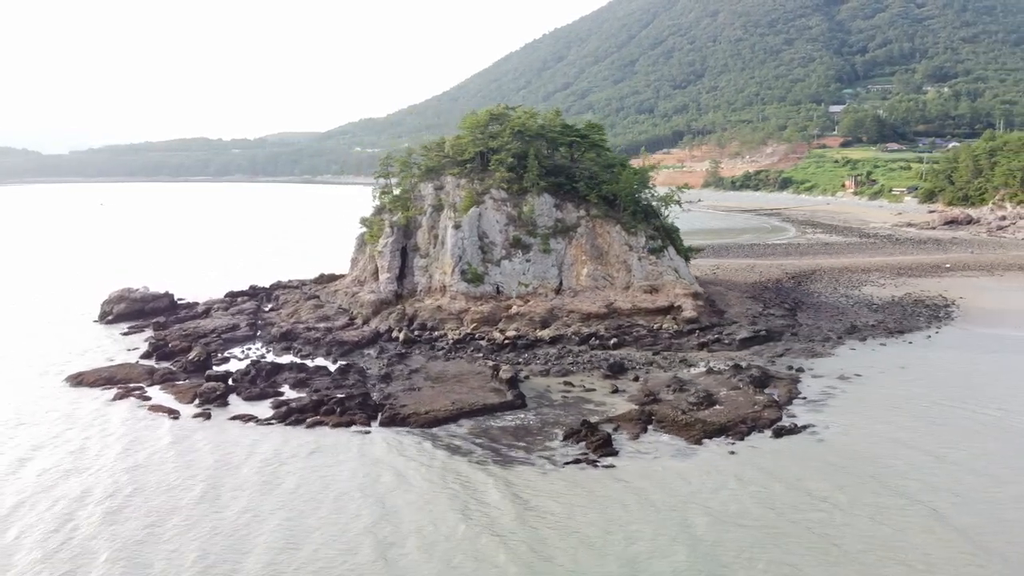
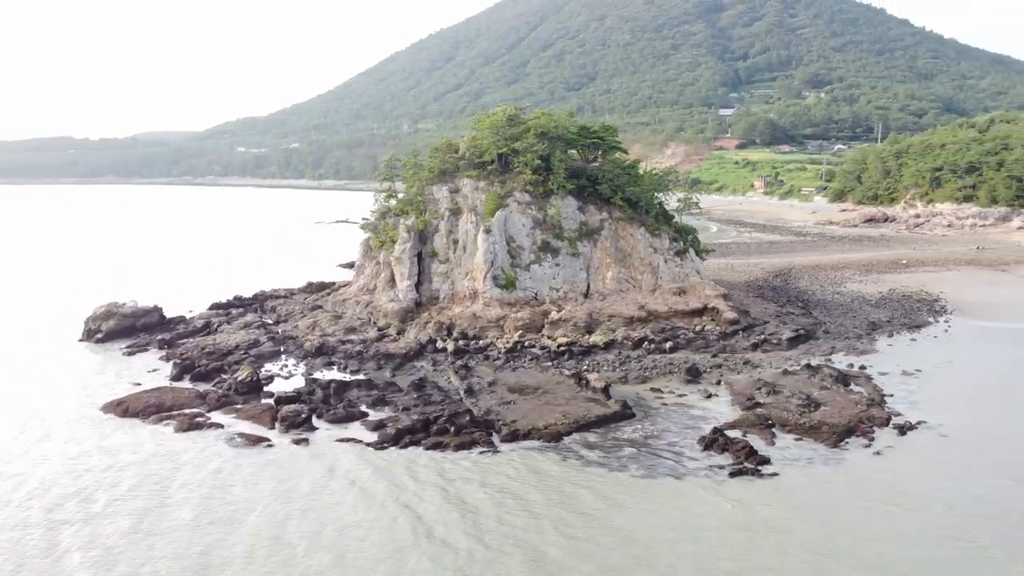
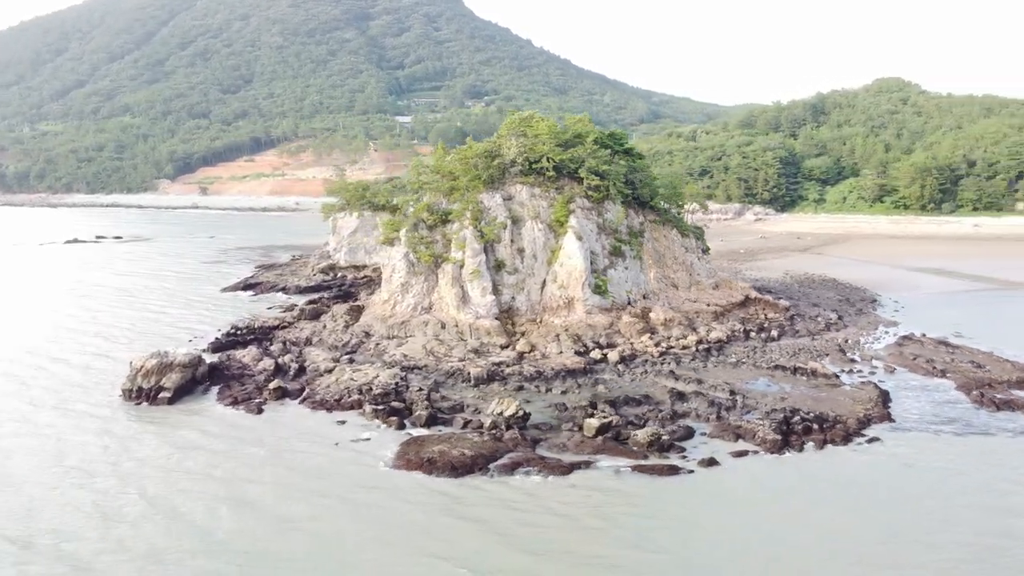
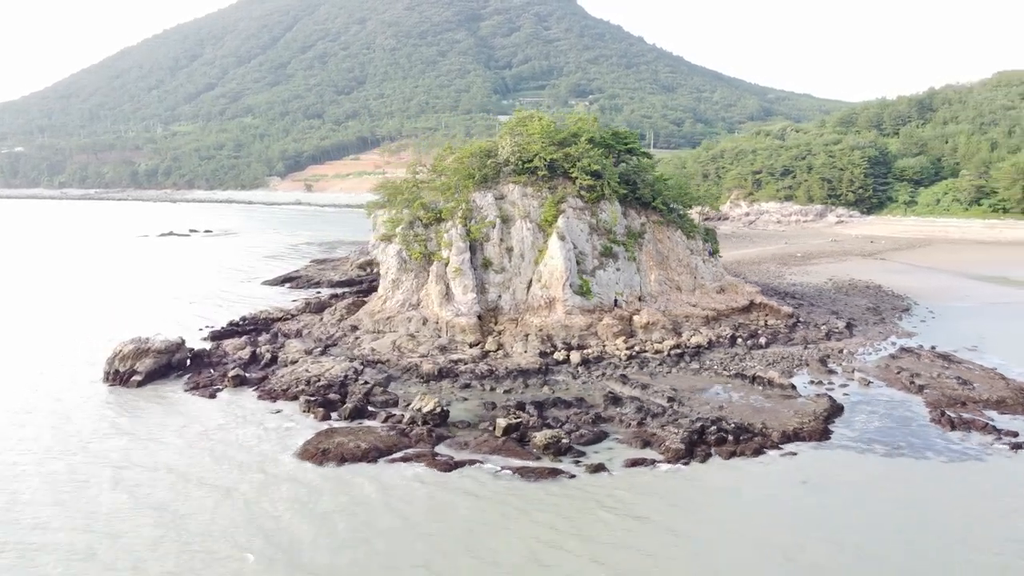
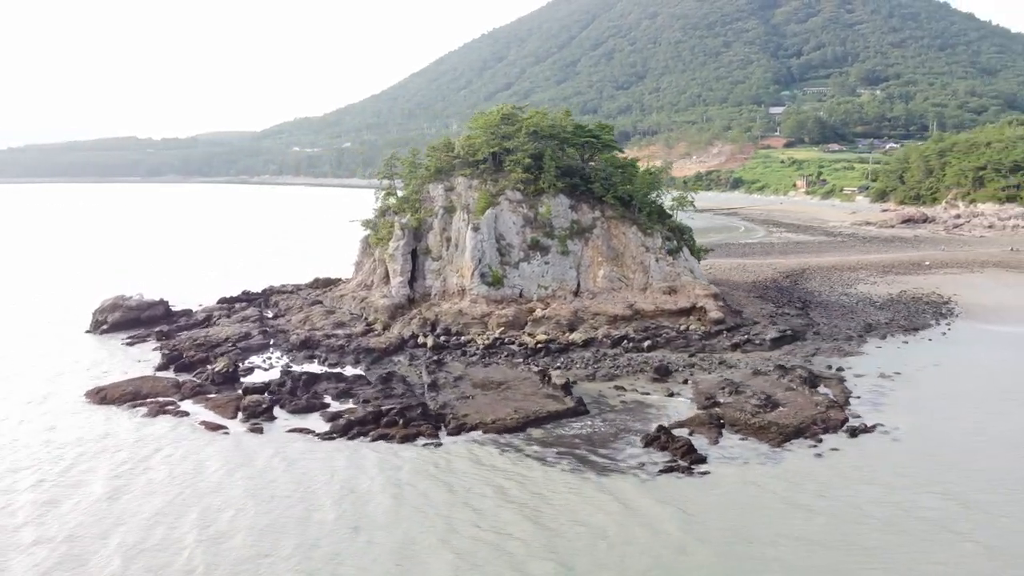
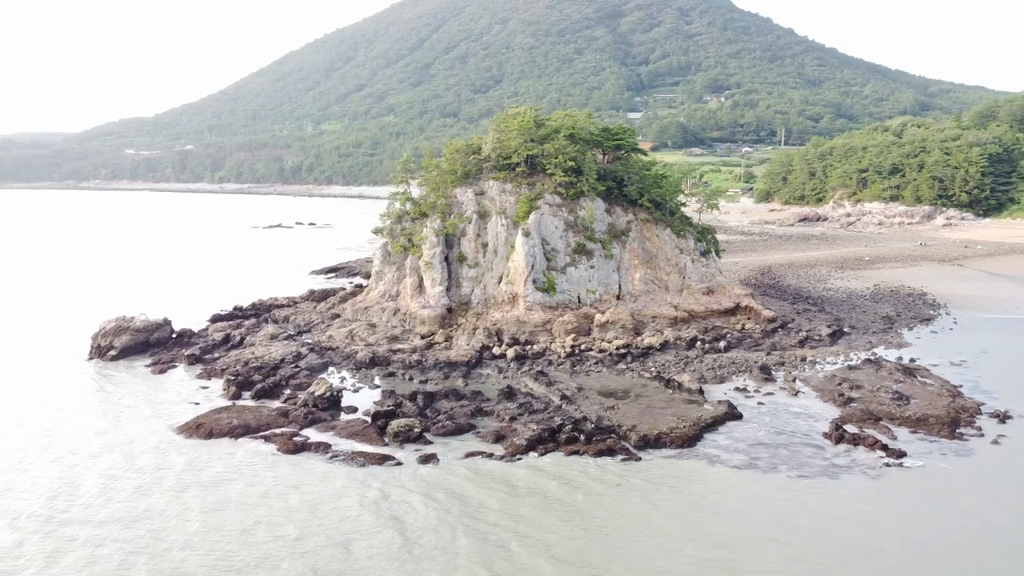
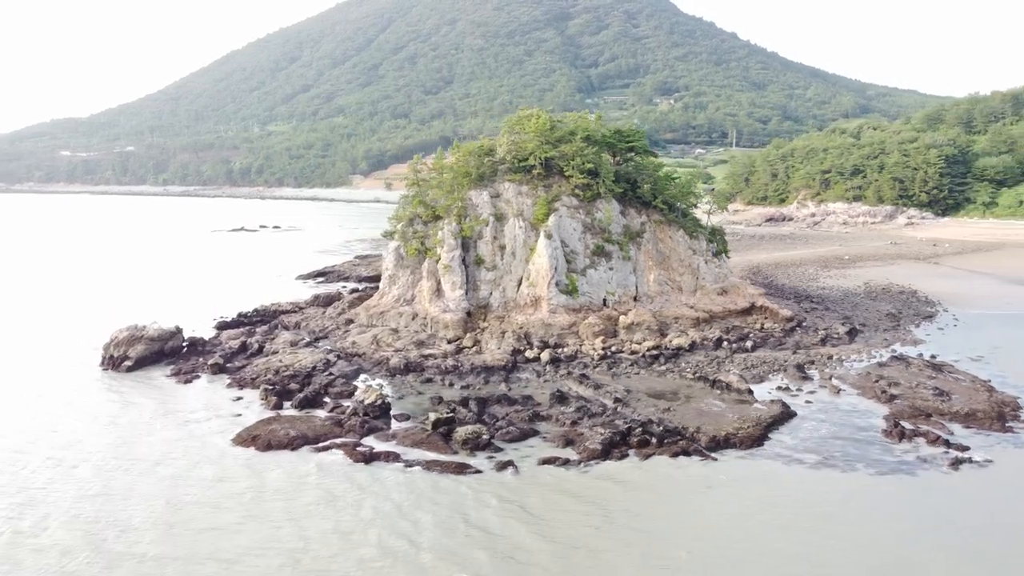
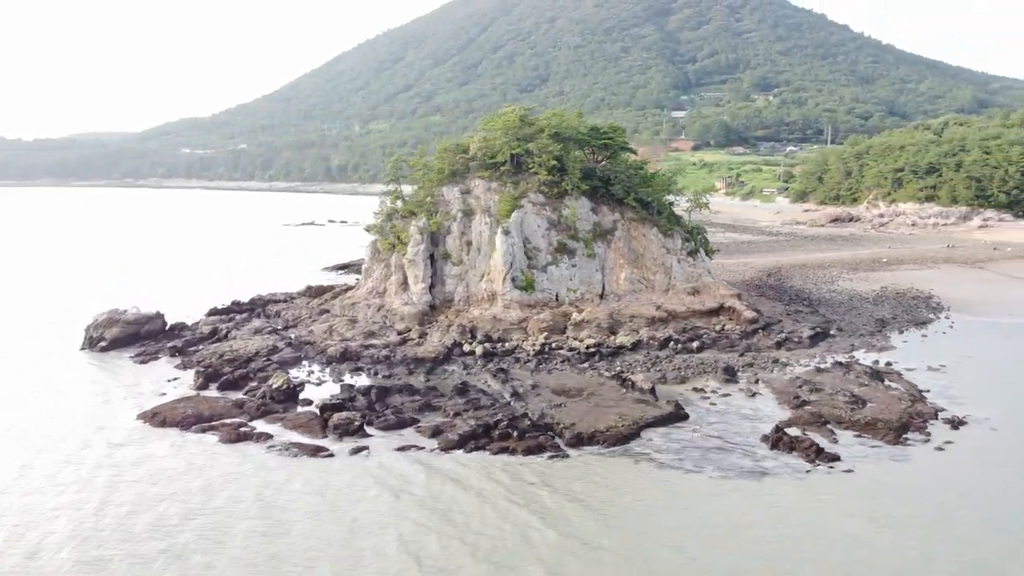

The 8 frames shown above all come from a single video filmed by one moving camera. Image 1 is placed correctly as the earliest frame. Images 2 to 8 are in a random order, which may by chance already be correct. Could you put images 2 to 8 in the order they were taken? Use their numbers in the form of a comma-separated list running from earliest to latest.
5, 2, 8, 6, 7, 4, 3
